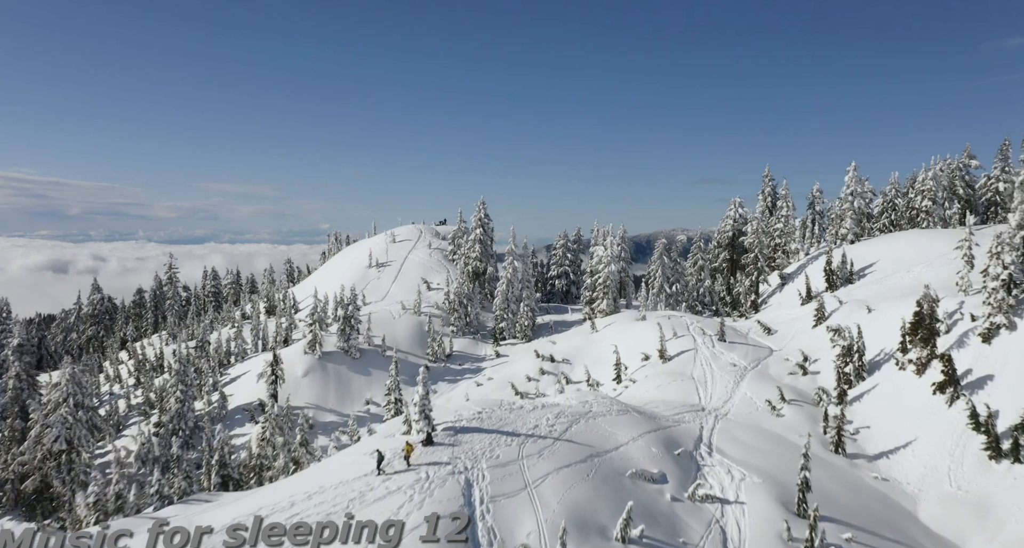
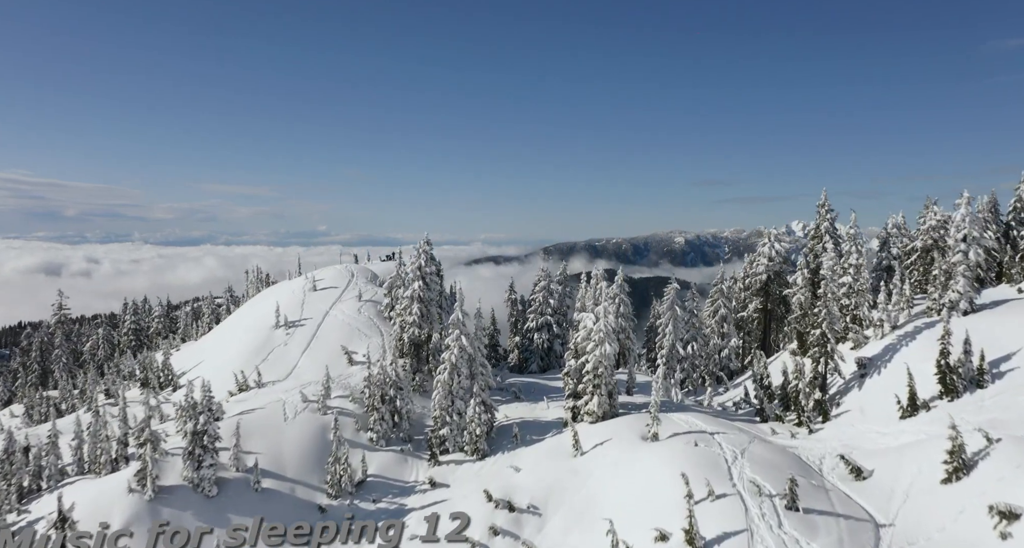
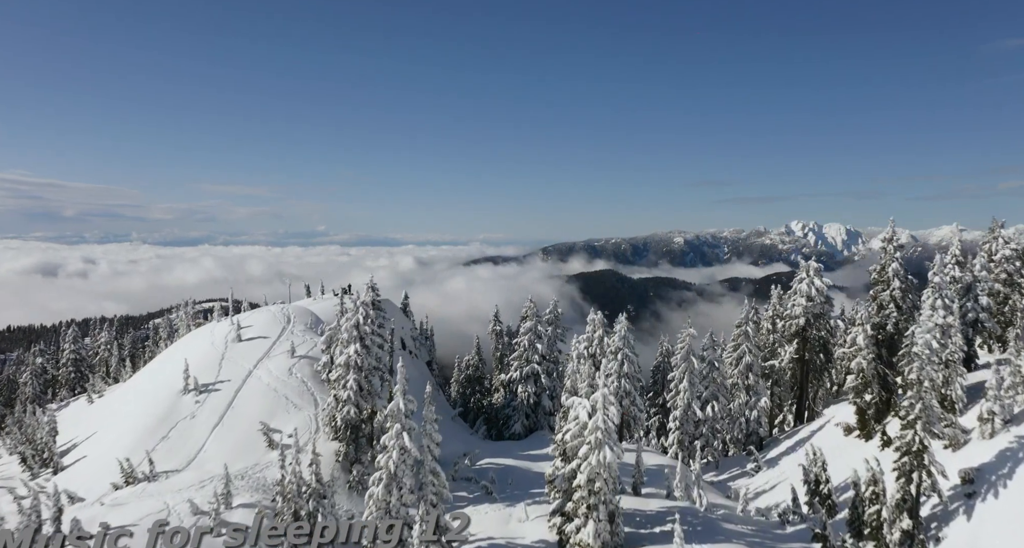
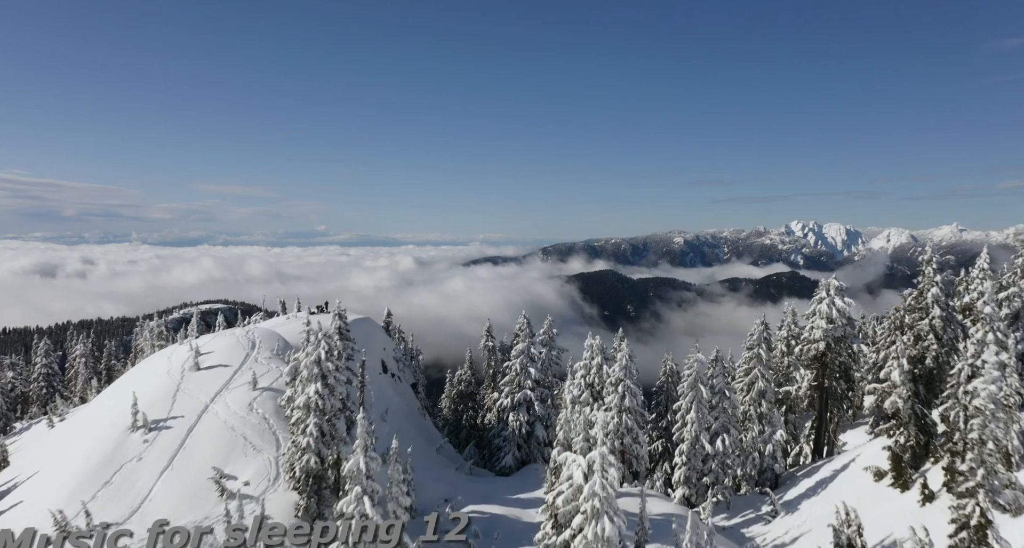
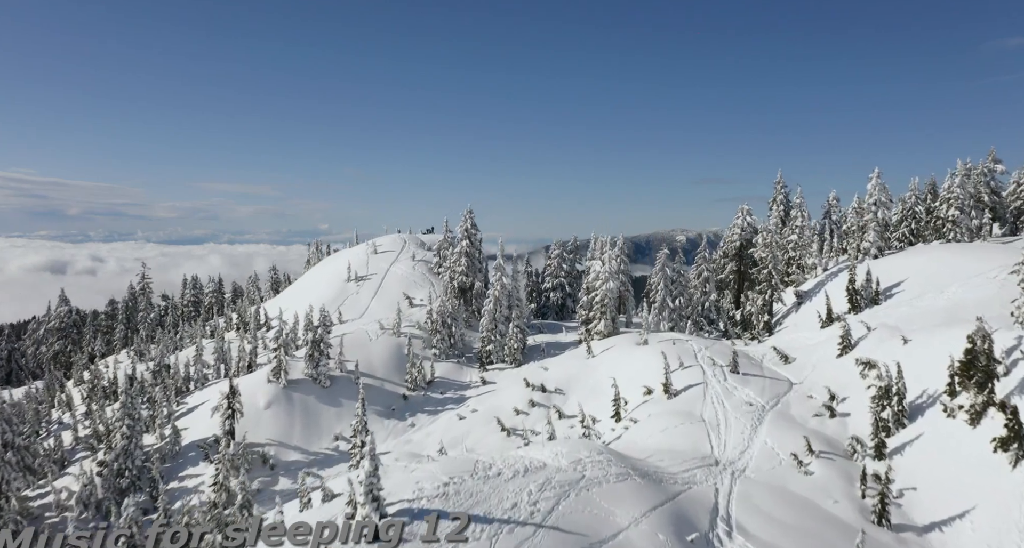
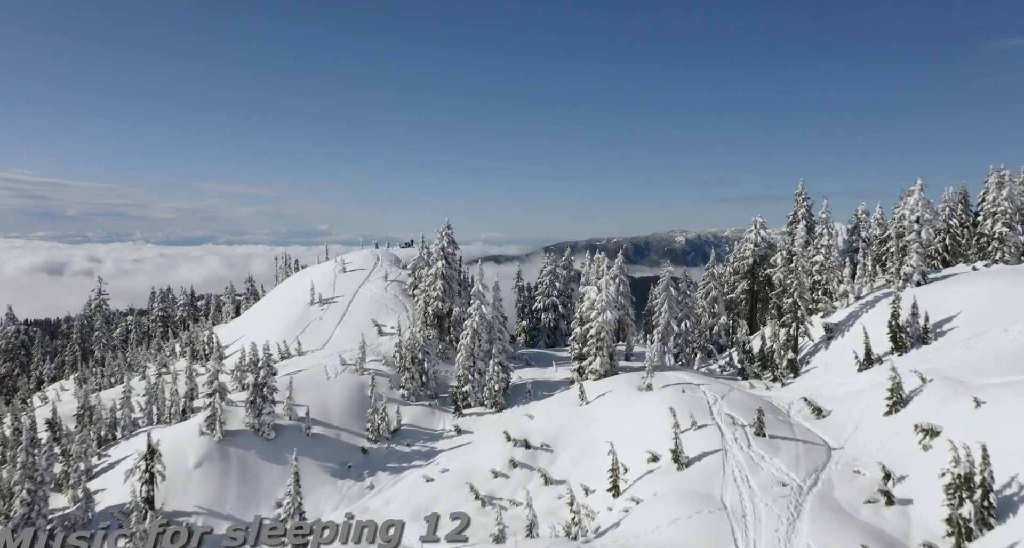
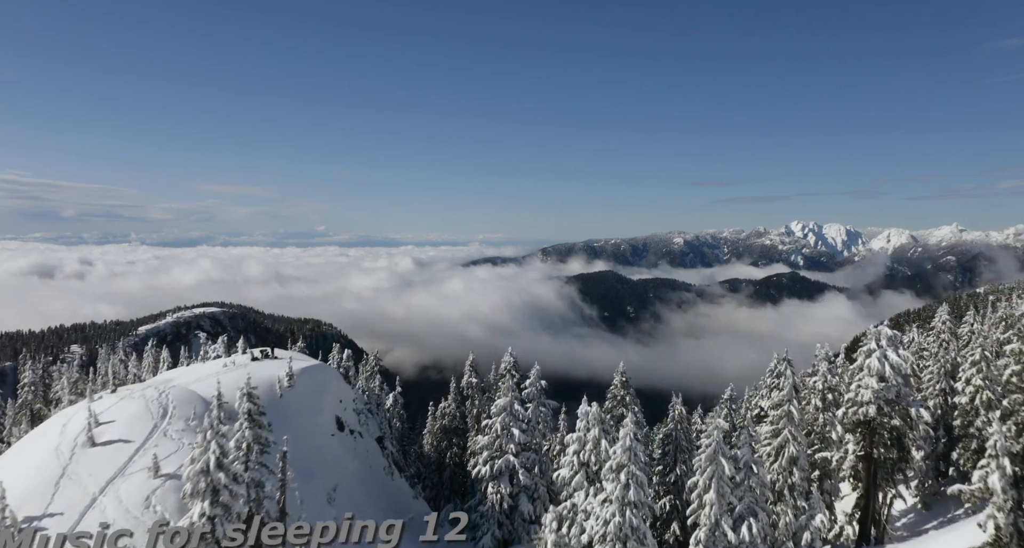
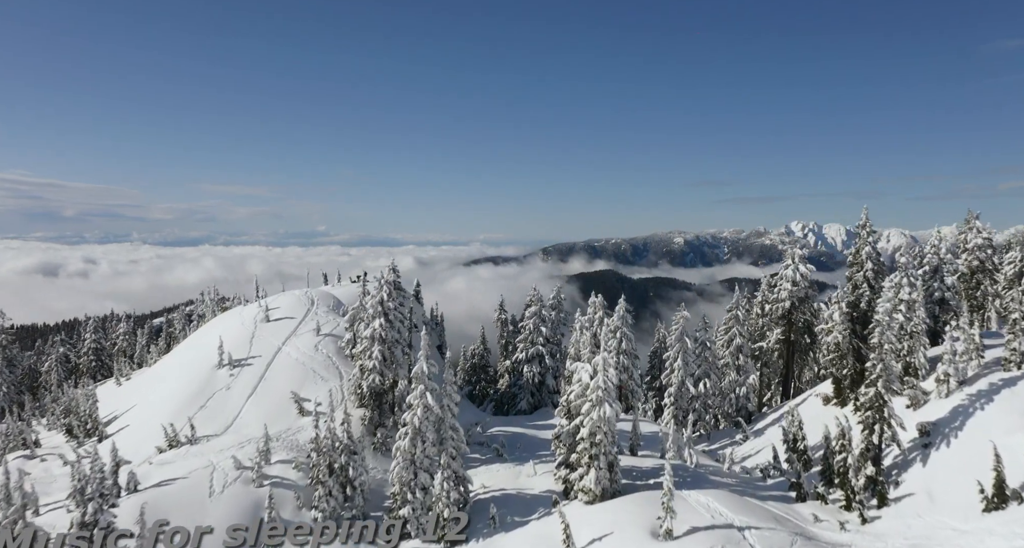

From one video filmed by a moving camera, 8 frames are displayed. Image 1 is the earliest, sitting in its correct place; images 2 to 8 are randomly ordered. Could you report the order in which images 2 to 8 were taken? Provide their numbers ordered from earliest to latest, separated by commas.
5, 6, 2, 8, 3, 4, 7
